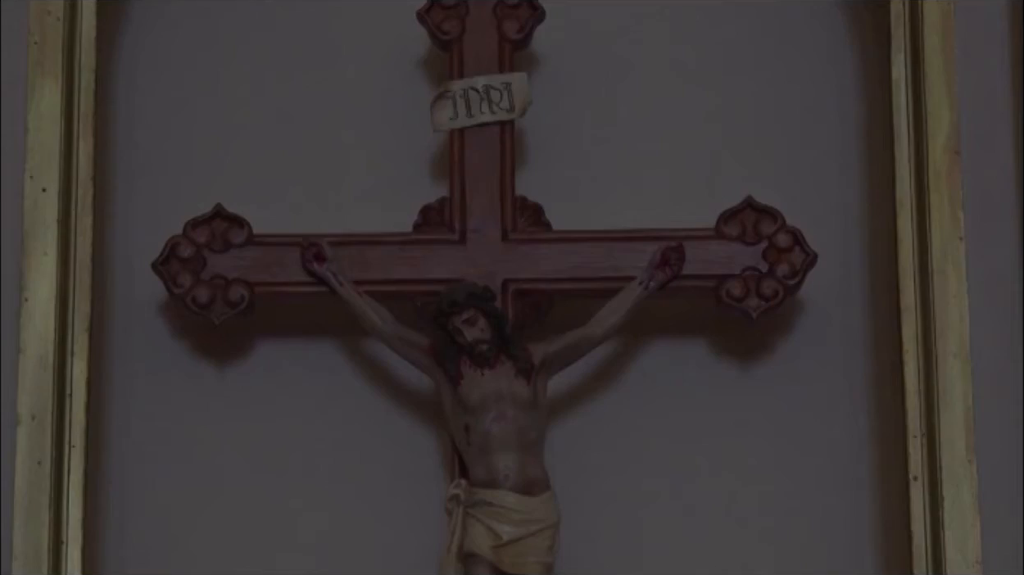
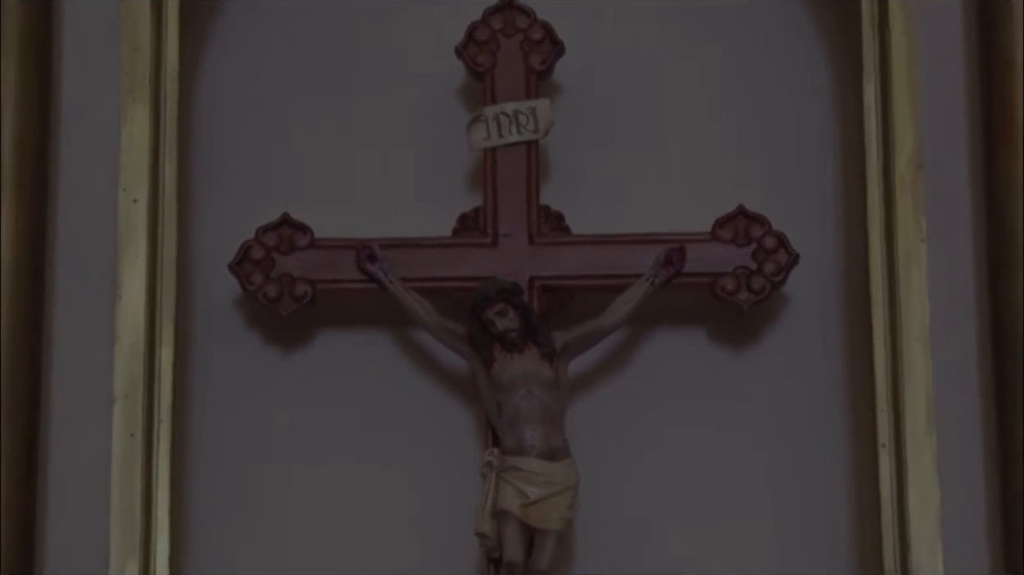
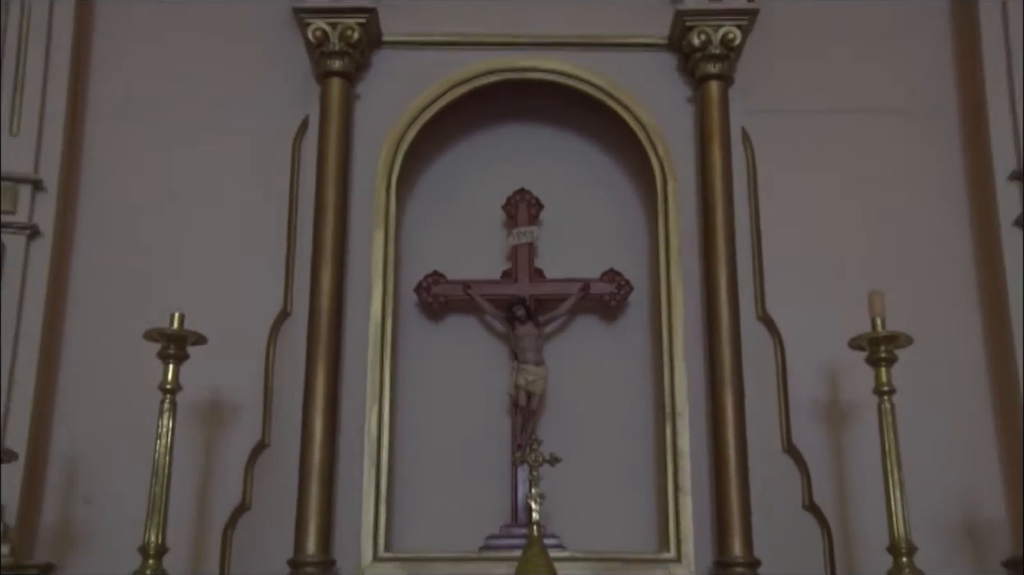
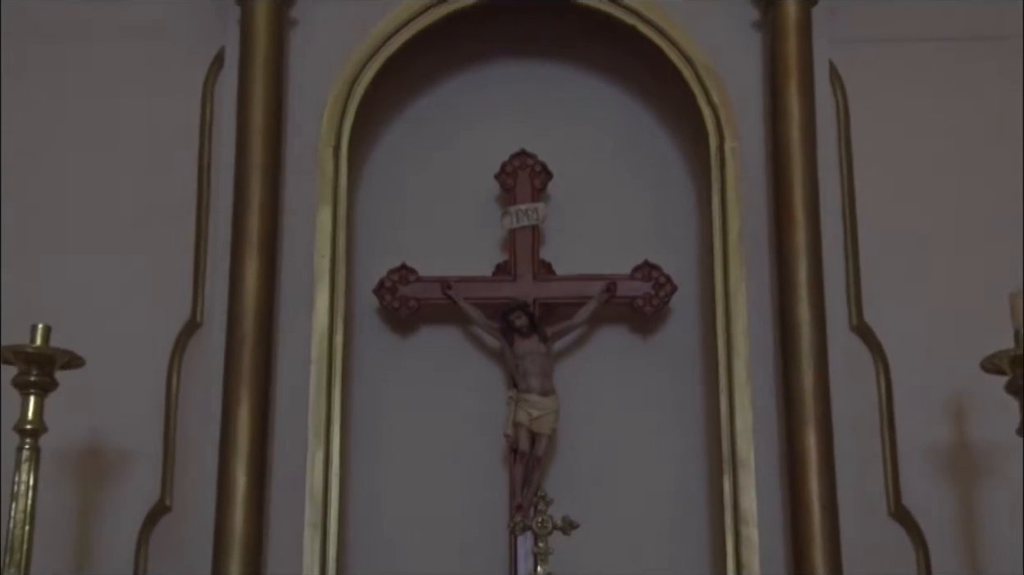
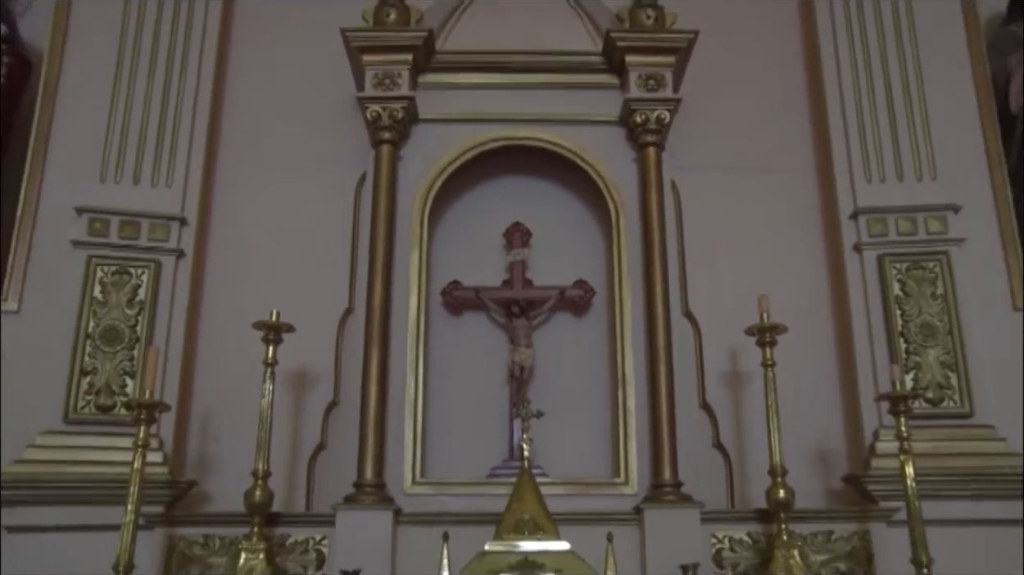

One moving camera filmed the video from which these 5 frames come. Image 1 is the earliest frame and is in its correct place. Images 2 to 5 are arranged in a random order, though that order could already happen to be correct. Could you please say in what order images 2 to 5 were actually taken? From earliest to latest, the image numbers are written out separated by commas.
2, 4, 3, 5
